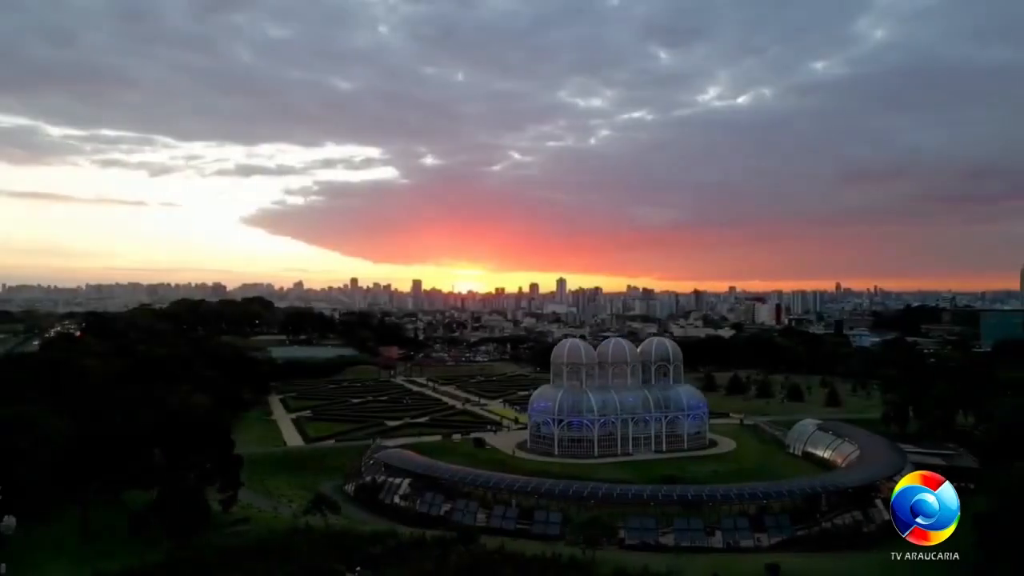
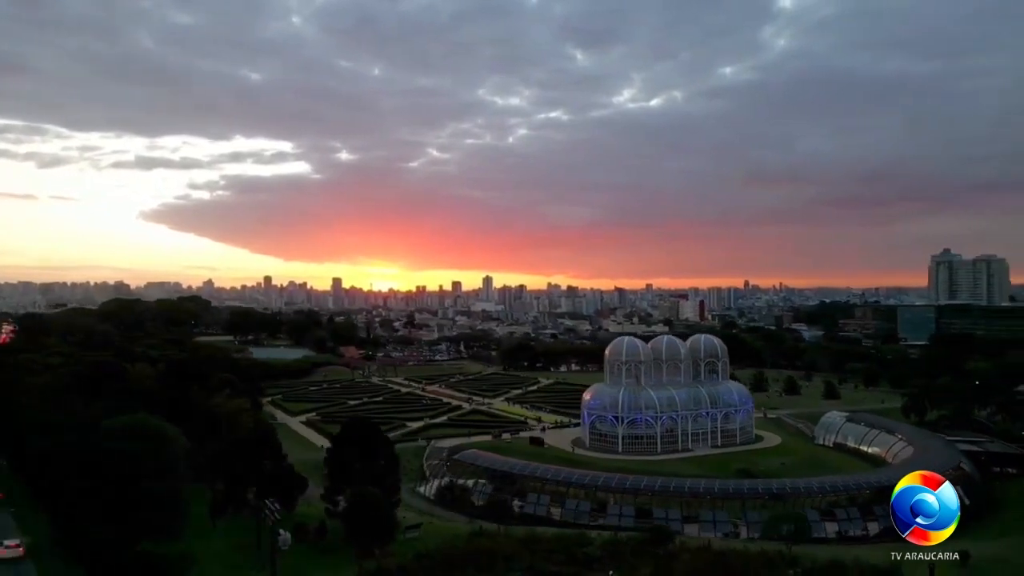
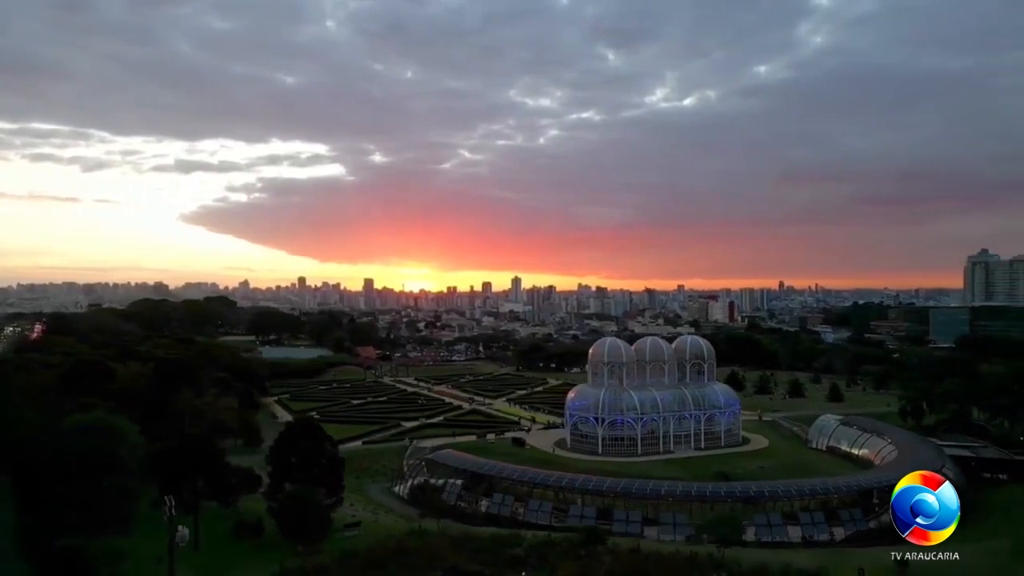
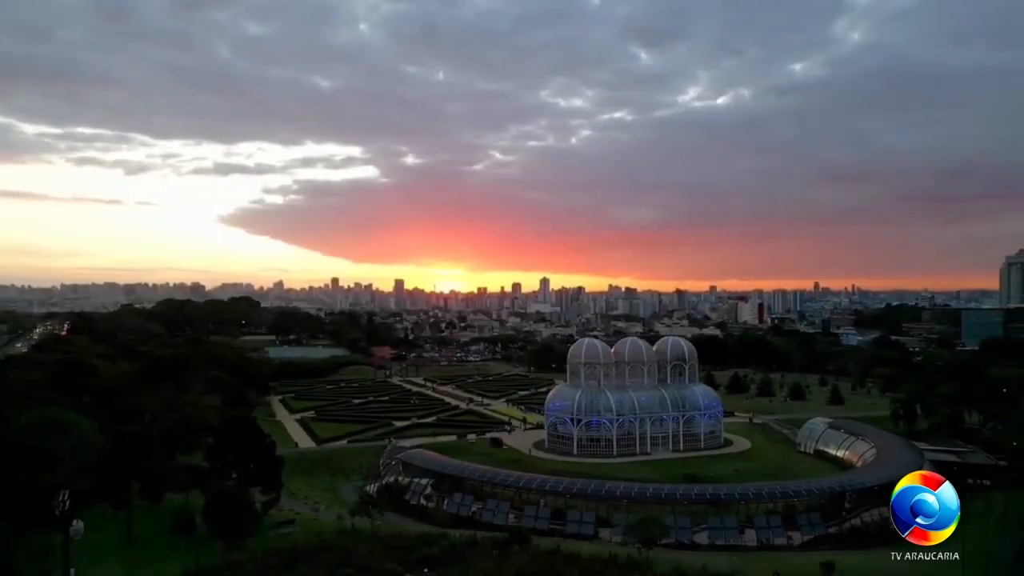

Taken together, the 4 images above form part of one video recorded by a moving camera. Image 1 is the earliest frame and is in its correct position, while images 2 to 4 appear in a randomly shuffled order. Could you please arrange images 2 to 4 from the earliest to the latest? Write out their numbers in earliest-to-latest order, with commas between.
4, 3, 2
